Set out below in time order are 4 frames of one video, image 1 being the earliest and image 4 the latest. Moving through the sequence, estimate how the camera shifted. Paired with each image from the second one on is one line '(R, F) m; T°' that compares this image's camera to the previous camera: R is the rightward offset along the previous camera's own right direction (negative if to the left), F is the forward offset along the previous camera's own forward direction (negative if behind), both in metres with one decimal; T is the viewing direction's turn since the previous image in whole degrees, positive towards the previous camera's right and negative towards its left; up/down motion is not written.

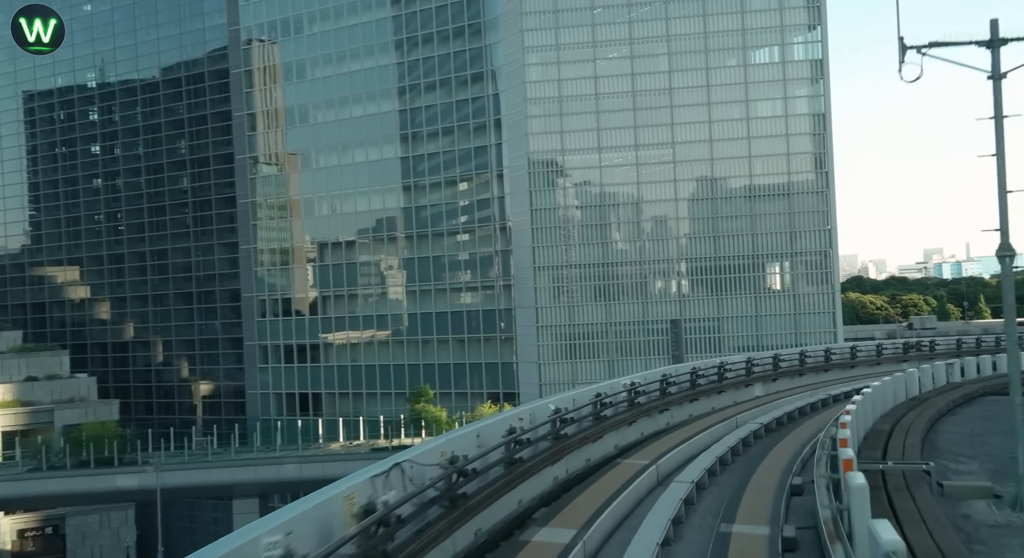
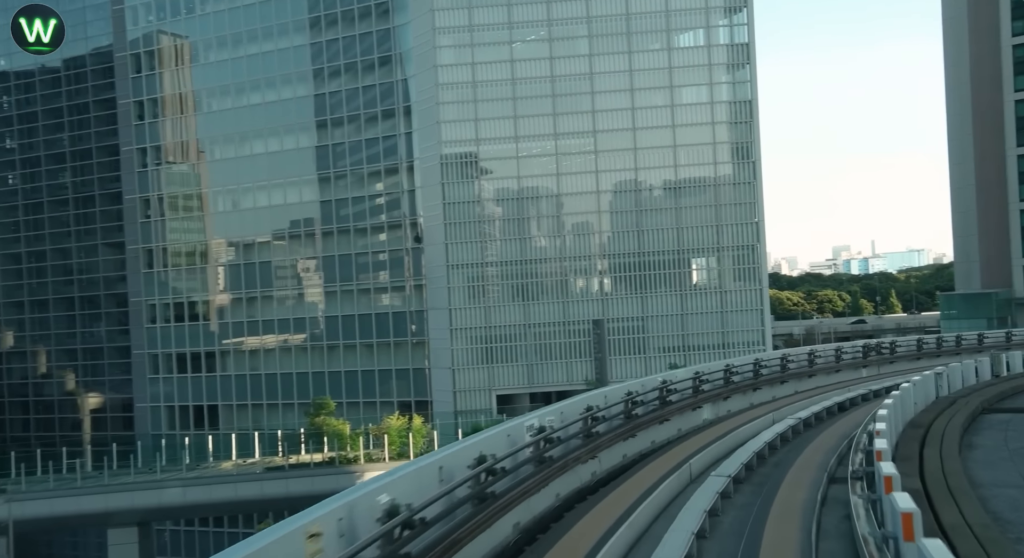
(+0.4, +2.8) m; +4°
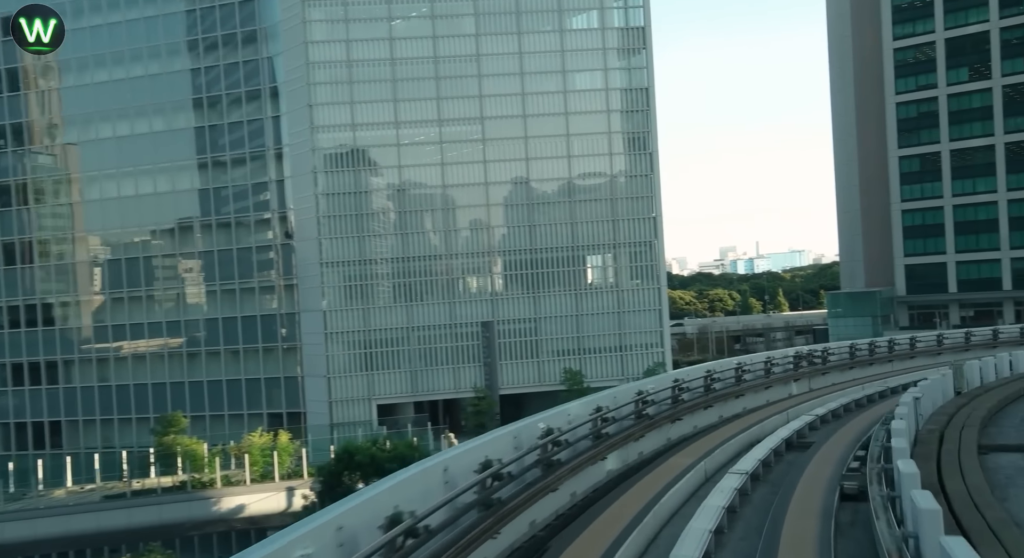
(+0.5, +3.0) m; +6°
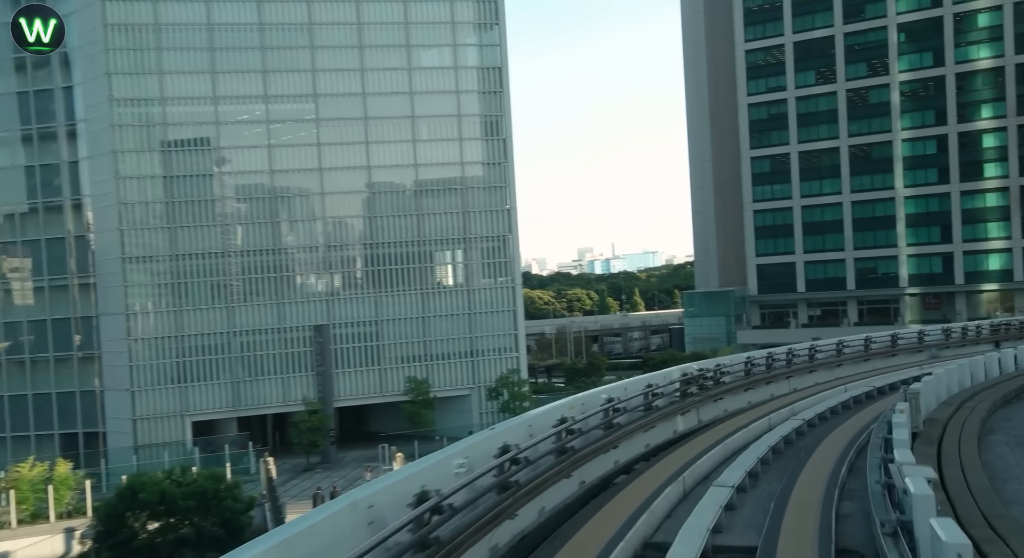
(+0.7, +3.7) m; +8°
